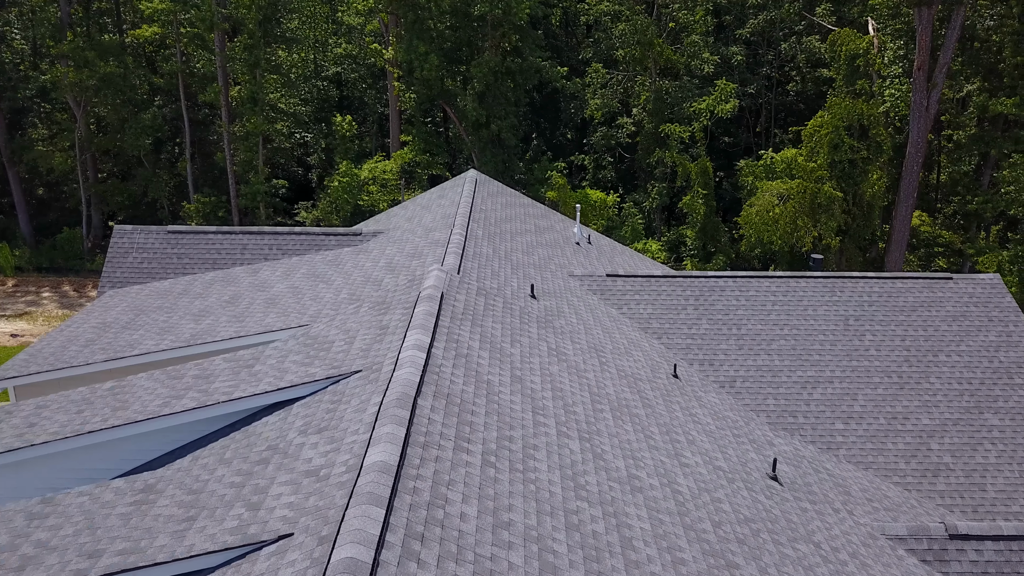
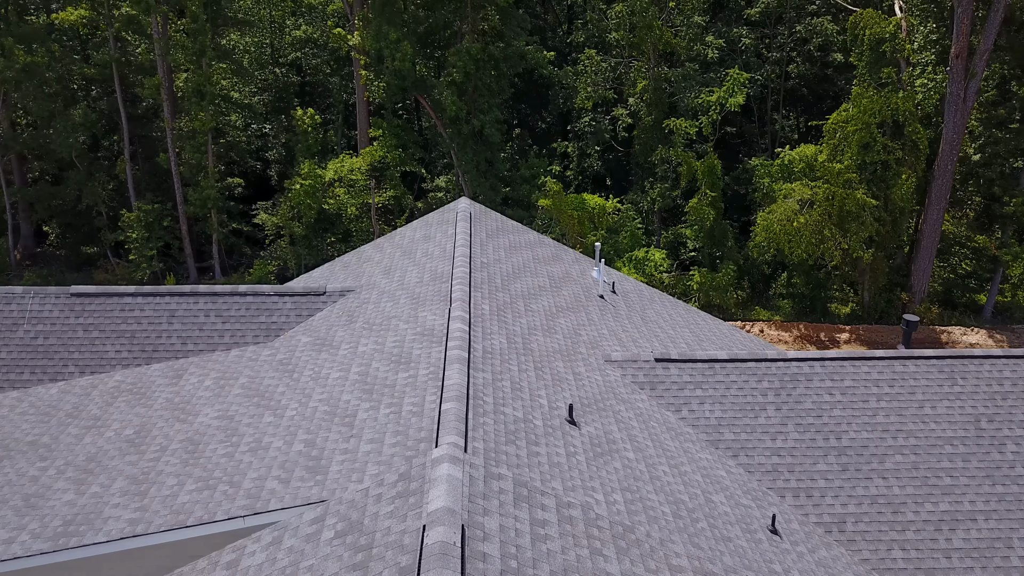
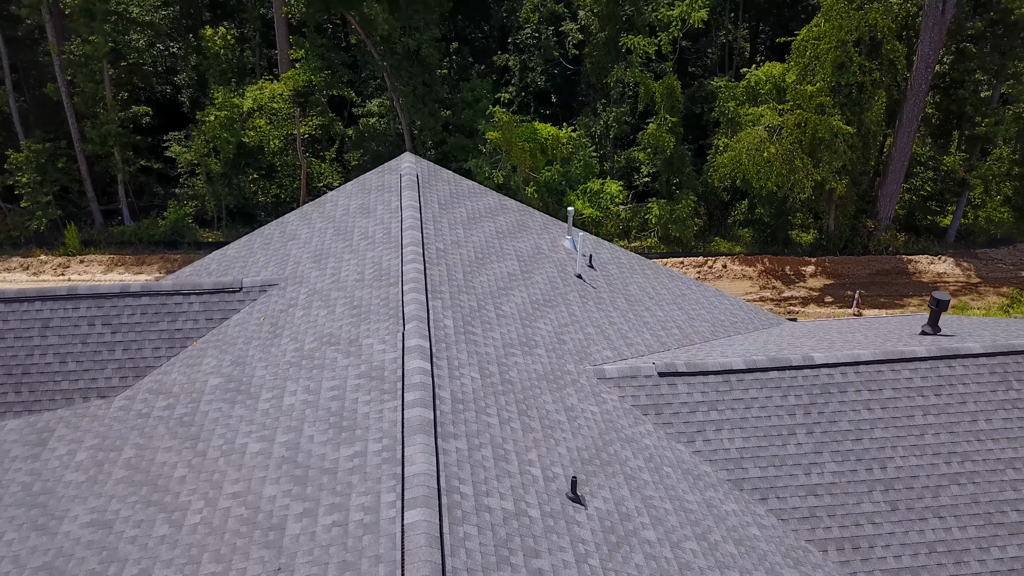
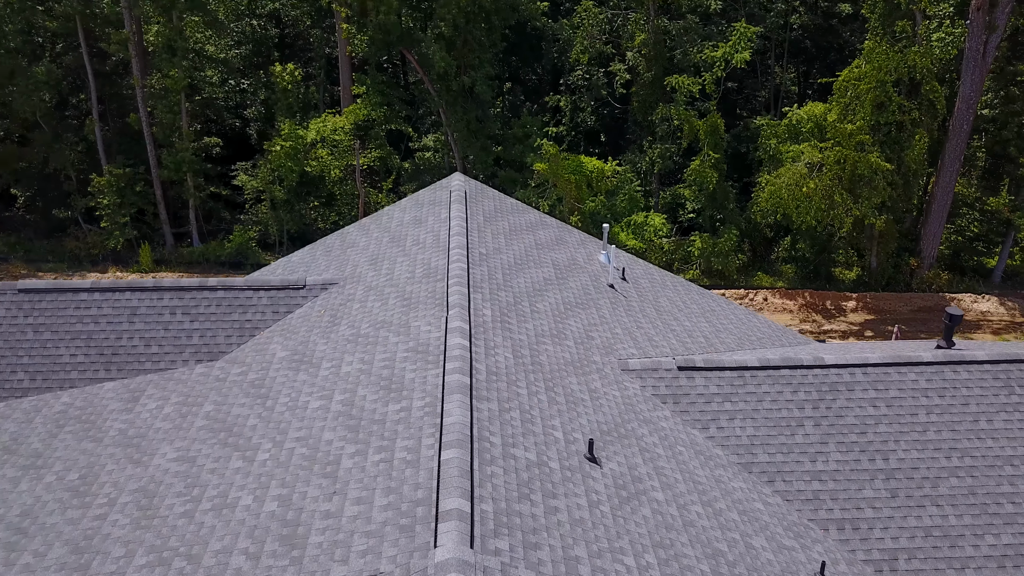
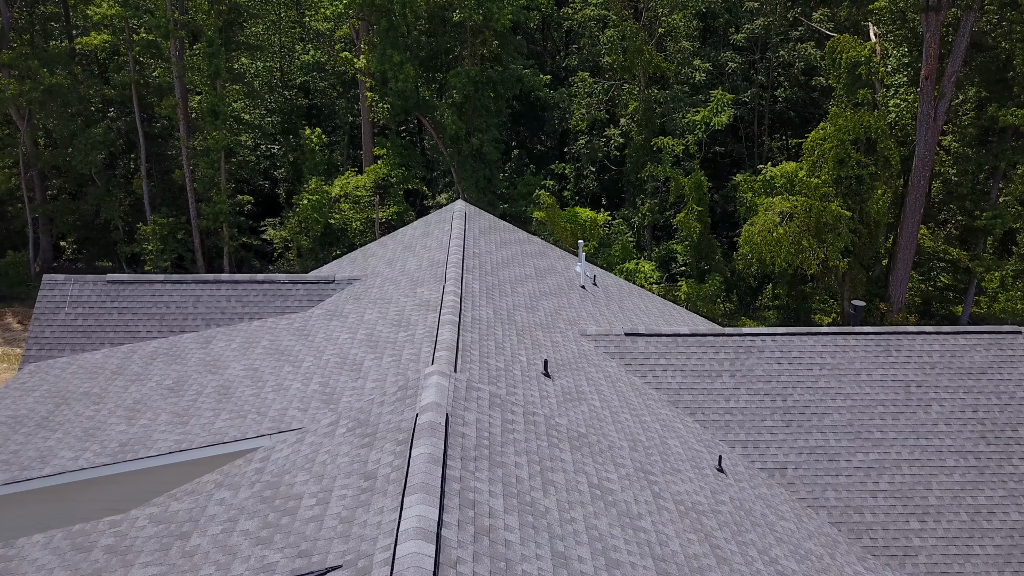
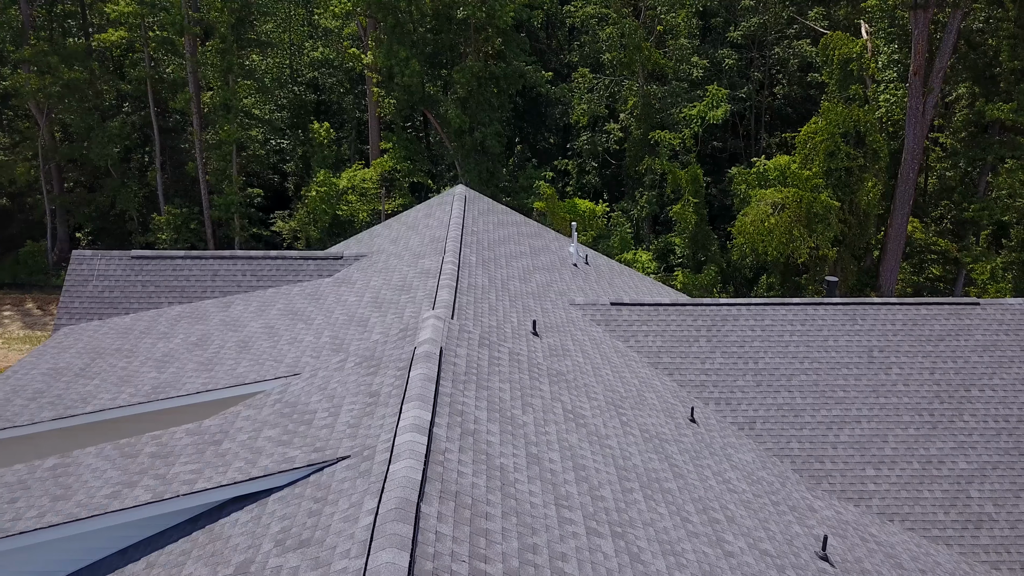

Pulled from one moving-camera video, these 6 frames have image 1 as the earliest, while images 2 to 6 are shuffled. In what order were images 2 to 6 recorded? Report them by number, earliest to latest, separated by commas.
6, 5, 2, 4, 3
